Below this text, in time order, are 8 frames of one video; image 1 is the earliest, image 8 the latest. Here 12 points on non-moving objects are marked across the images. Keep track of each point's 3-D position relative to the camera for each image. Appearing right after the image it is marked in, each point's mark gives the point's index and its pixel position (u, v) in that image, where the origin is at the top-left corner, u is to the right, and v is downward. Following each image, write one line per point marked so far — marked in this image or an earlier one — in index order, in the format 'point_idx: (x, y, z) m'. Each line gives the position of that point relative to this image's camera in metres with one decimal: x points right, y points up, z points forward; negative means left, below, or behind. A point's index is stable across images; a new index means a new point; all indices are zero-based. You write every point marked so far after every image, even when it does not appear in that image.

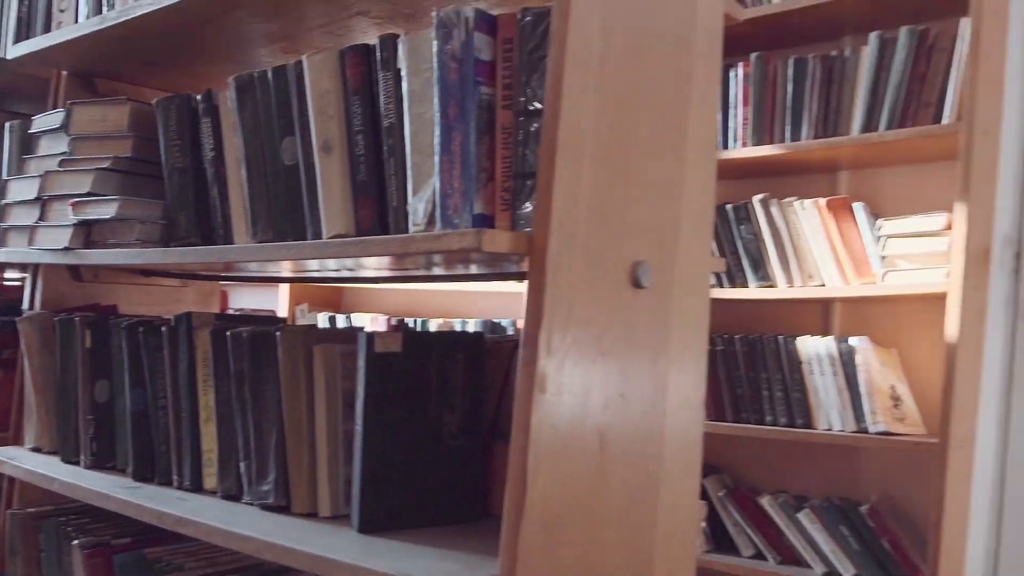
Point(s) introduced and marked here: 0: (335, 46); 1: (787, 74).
0: (-0.2, +0.3, +1.2) m
1: (+0.6, +0.5, +2.0) m
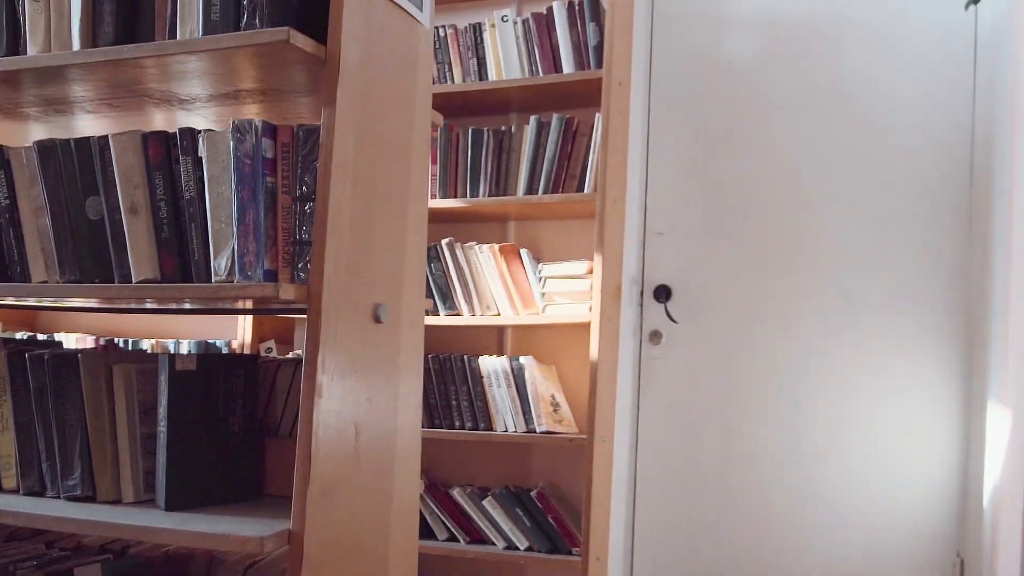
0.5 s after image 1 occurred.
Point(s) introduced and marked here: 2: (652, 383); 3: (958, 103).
0: (-0.6, +0.3, +1.5) m
1: (-0.1, +0.4, +2.4) m
2: (+0.4, -0.3, +2.6) m
3: (+1.1, +0.4, +2.4) m
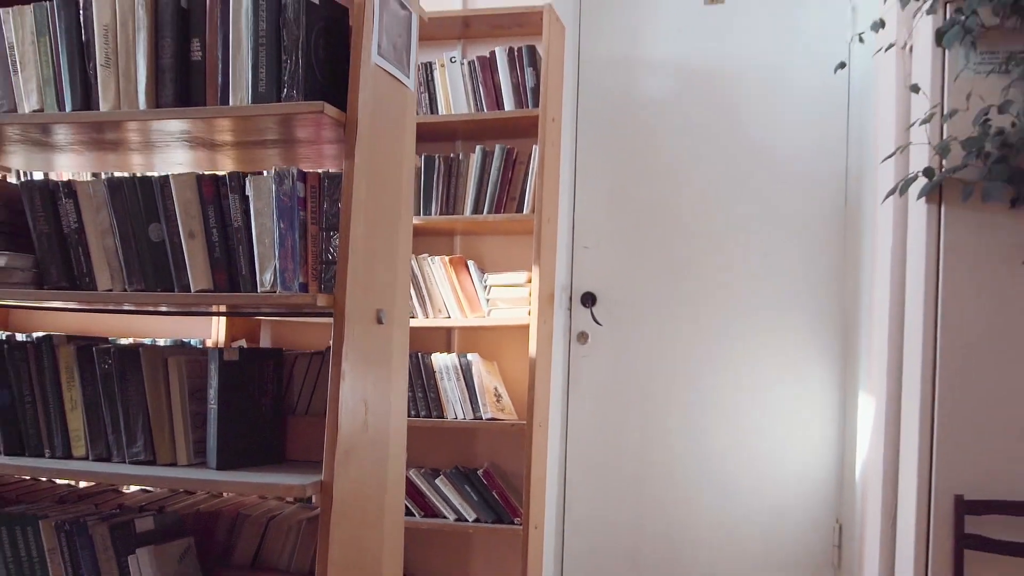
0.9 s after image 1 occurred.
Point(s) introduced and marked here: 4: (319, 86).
0: (-0.7, +0.2, +1.8) m
1: (-0.3, +0.4, +2.8) m
2: (+0.2, -0.3, +3.0) m
3: (+1.0, +0.4, +2.8) m
4: (-0.3, +0.3, +1.5) m
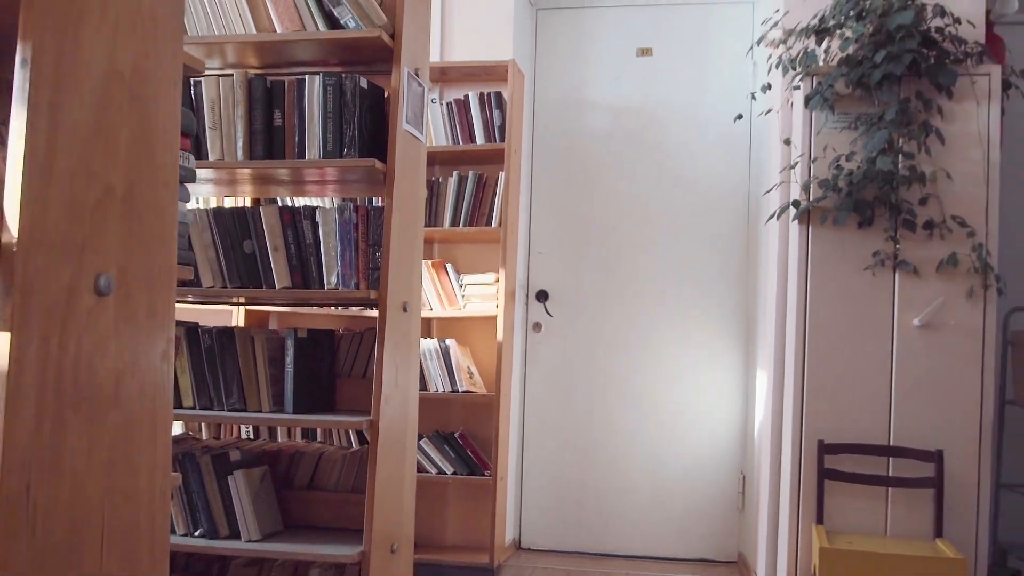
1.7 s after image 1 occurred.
0: (-0.7, +0.3, +2.4) m
1: (-0.4, +0.4, +3.4) m
2: (+0.1, -0.3, +3.7) m
3: (+0.8, +0.4, +3.5) m
4: (-0.3, +0.3, +2.1) m
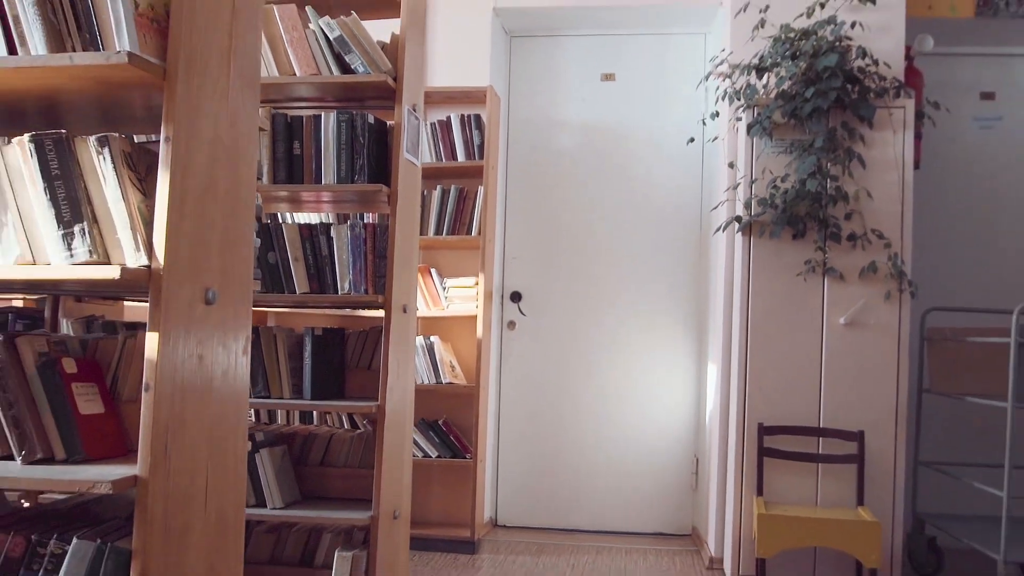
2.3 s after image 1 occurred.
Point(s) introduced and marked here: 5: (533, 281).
0: (-0.8, +0.2, +2.7) m
1: (-0.5, +0.4, +3.8) m
2: (0.0, -0.3, +4.0) m
3: (+0.7, +0.4, +3.9) m
4: (-0.4, +0.3, +2.5) m
5: (+0.1, 0.0, +4.0) m
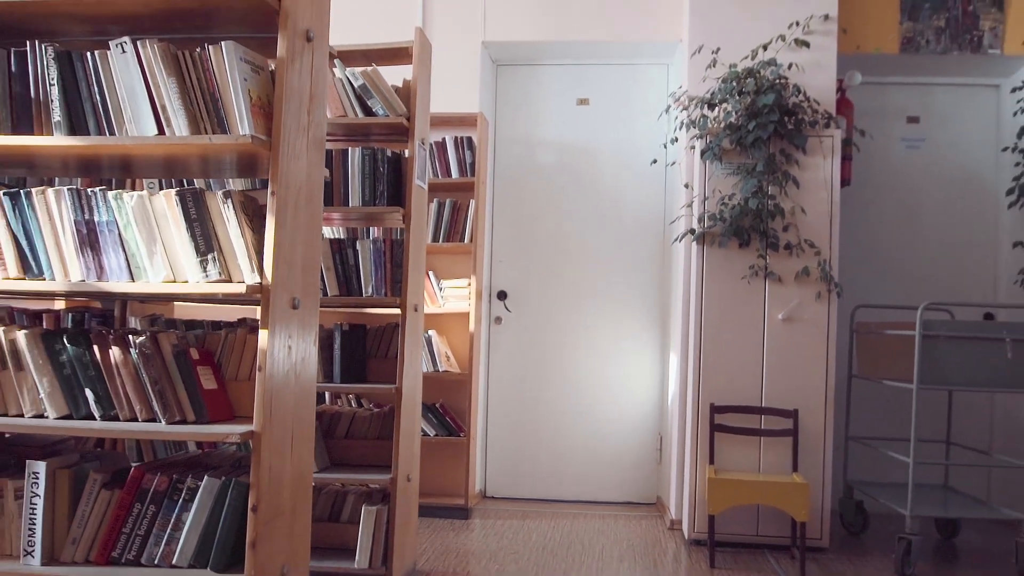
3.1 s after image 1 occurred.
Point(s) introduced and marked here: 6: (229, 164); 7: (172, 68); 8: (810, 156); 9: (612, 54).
0: (-0.8, +0.2, +3.3) m
1: (-0.5, +0.4, +4.3) m
2: (-0.1, -0.3, +4.6) m
3: (+0.7, +0.4, +4.5) m
4: (-0.4, +0.3, +3.0) m
5: (0.0, 0.0, +4.6) m
6: (-0.6, +0.3, +2.1) m
7: (-0.7, +0.4, +1.8) m
8: (+1.2, +0.5, +3.8) m
9: (+0.5, +1.1, +4.5) m
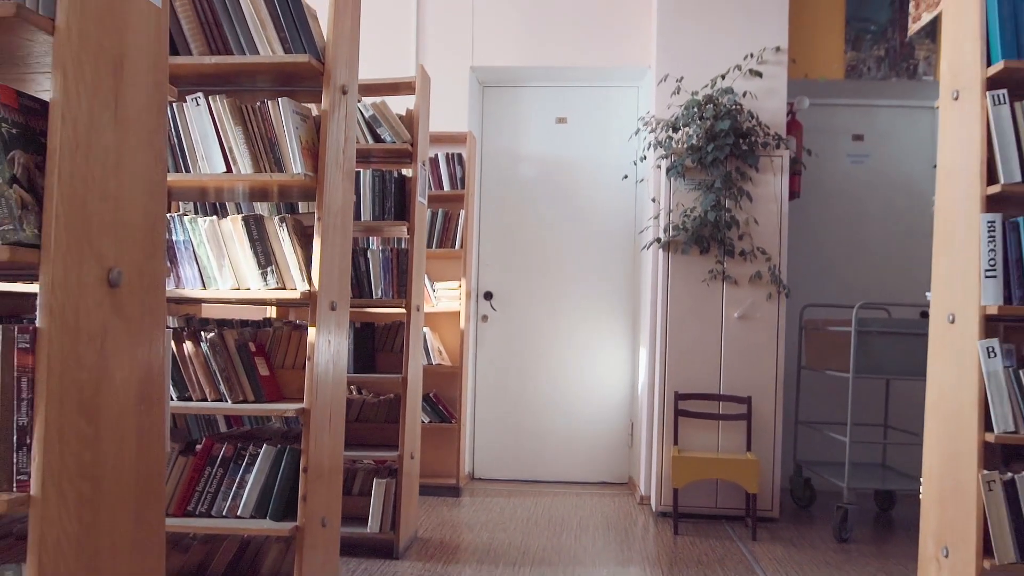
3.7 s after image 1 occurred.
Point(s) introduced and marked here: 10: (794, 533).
0: (-0.9, +0.2, +3.7) m
1: (-0.6, +0.3, +4.8) m
2: (-0.2, -0.3, +5.1) m
3: (+0.6, +0.4, +5.0) m
4: (-0.4, +0.3, +3.5) m
5: (-0.1, 0.0, +5.1) m
6: (-0.6, +0.3, +2.5) m
7: (-0.7, +0.4, +2.3) m
8: (+1.1, +0.5, +4.3) m
9: (+0.4, +1.1, +5.0) m
10: (+1.2, -1.1, +4.1) m
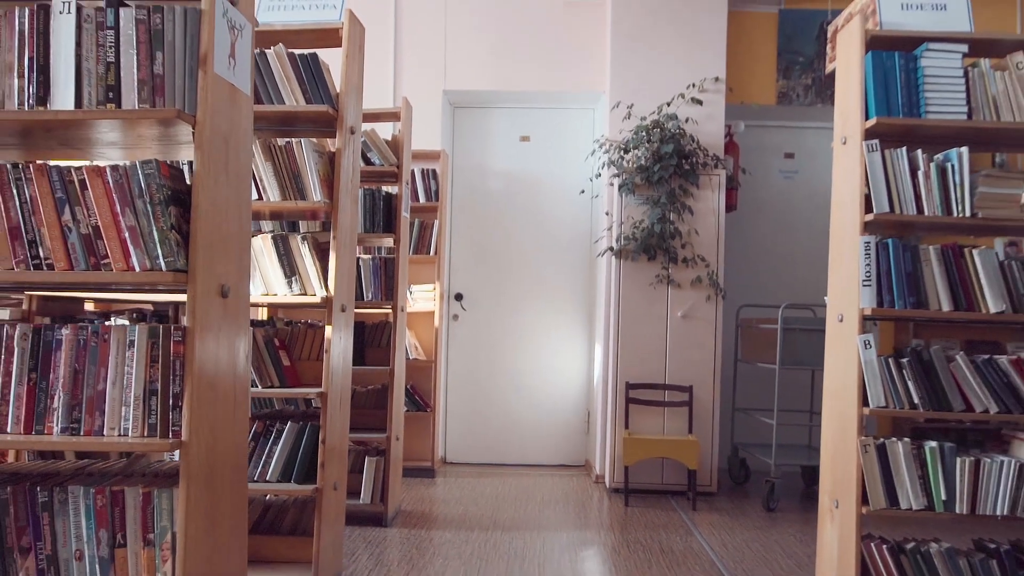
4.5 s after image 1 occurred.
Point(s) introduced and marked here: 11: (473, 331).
0: (-1.0, +0.2, +4.2) m
1: (-0.8, +0.3, +5.3) m
2: (-0.3, -0.3, +5.6) m
3: (+0.4, +0.4, +5.6) m
4: (-0.5, +0.3, +4.0) m
5: (-0.2, 0.0, +5.6) m
6: (-0.7, +0.2, +3.0) m
7: (-0.7, +0.4, +2.8) m
8: (+1.0, +0.5, +4.8) m
9: (+0.2, +1.1, +5.5) m
10: (+1.1, -1.1, +4.7) m
11: (-0.2, -0.3, +5.6) m
